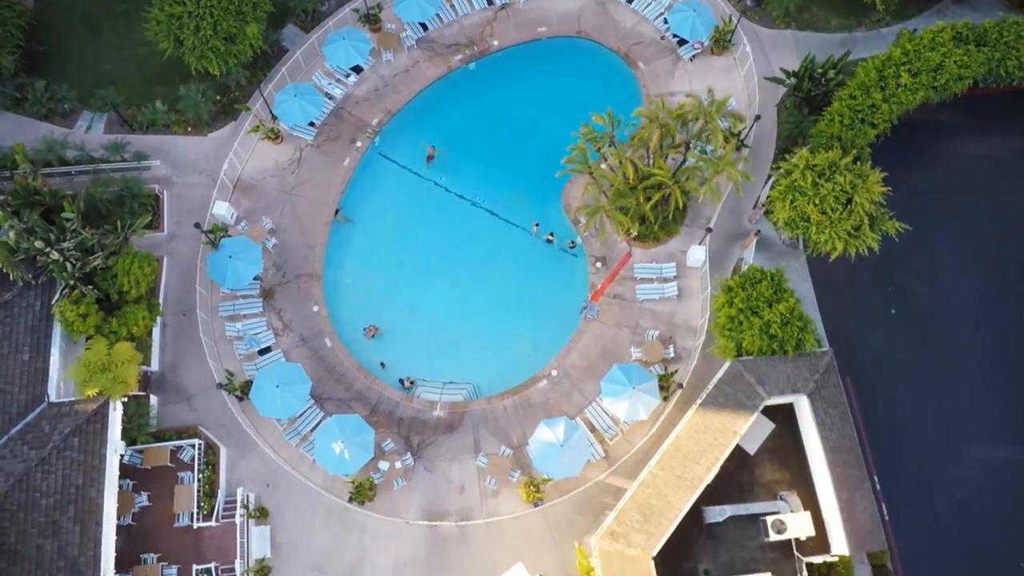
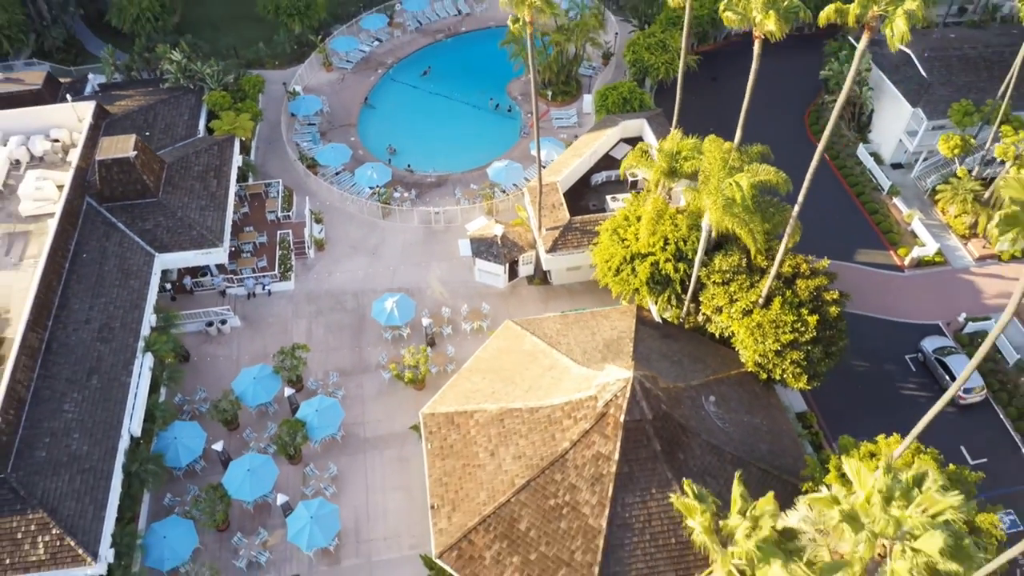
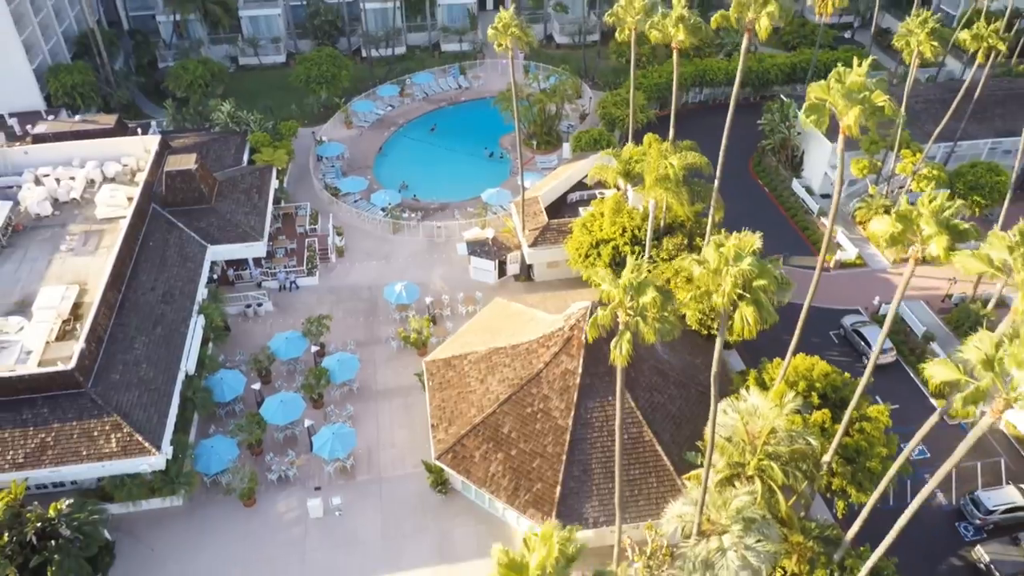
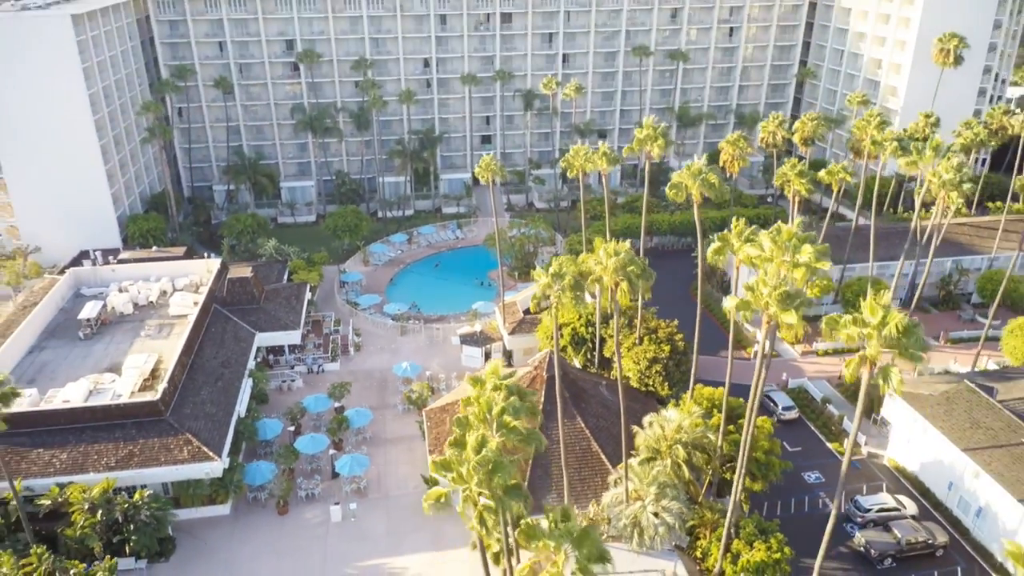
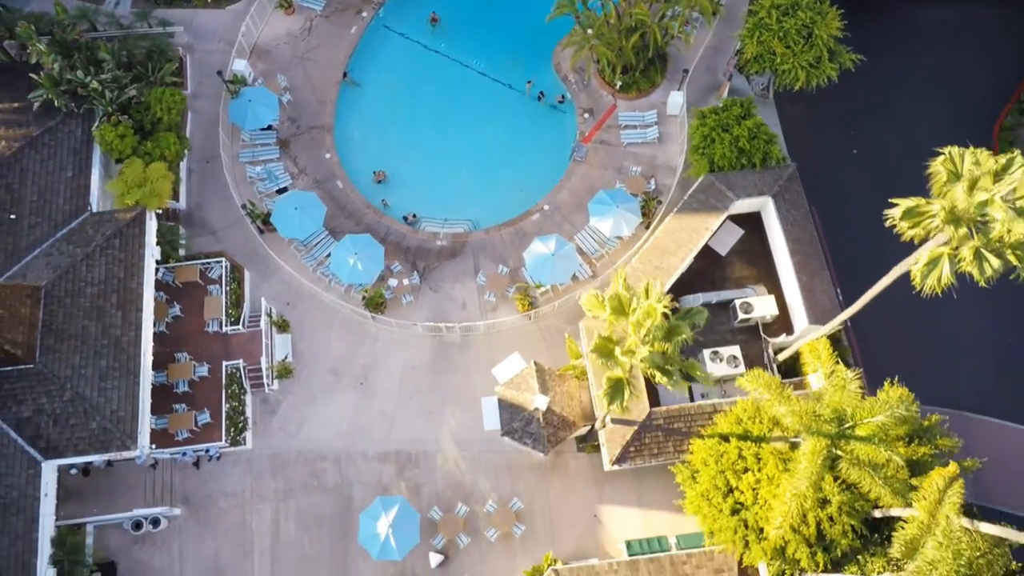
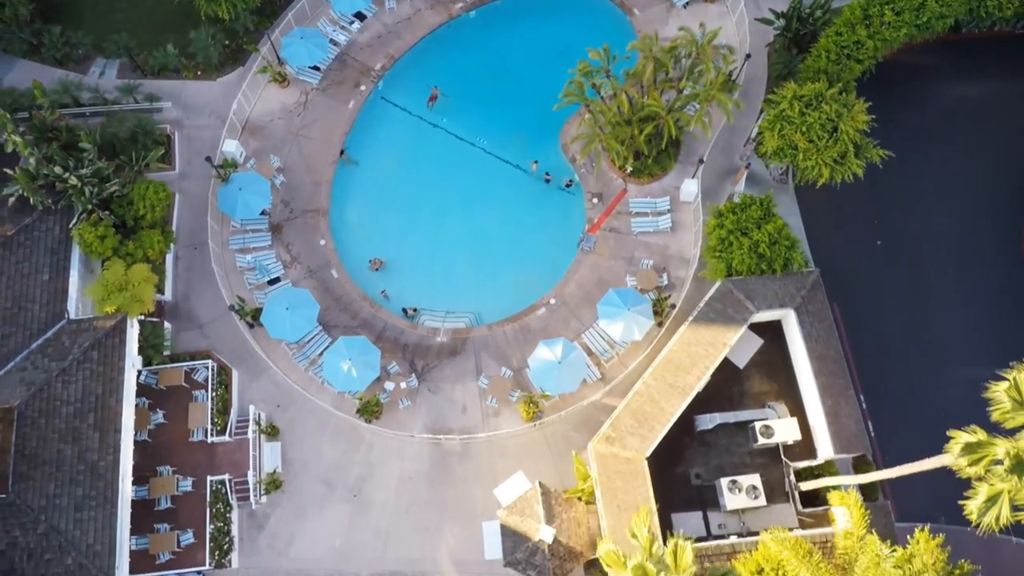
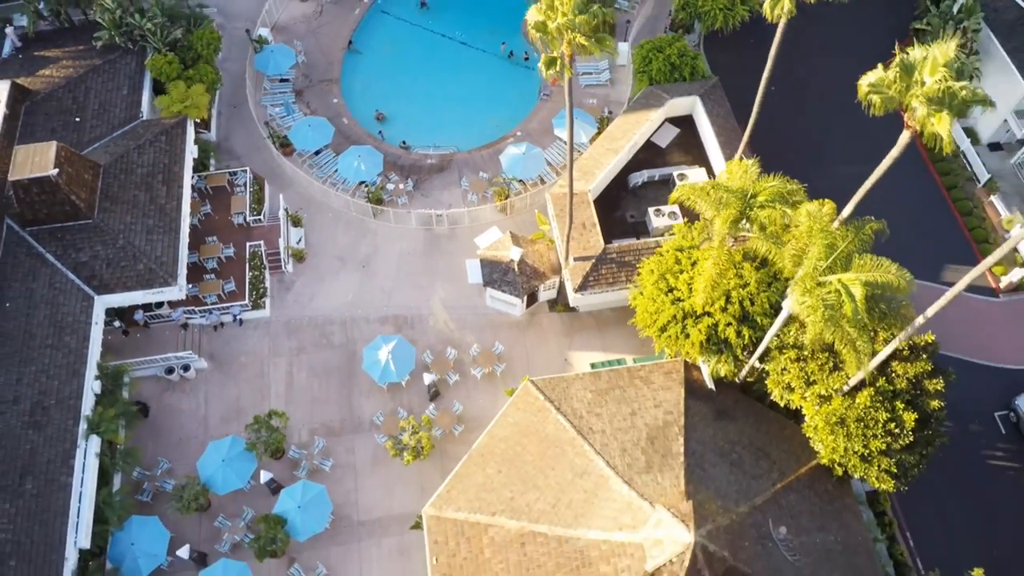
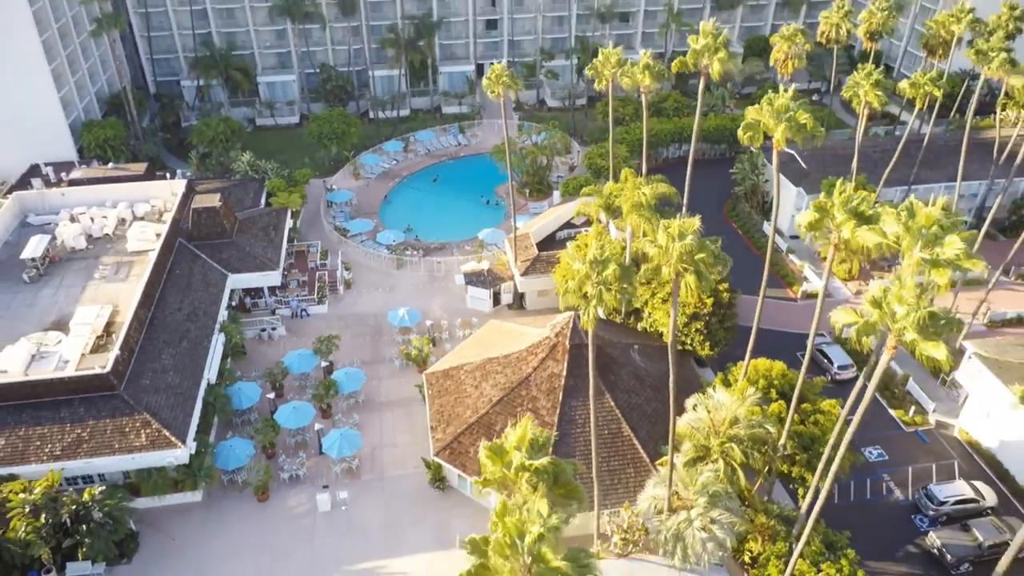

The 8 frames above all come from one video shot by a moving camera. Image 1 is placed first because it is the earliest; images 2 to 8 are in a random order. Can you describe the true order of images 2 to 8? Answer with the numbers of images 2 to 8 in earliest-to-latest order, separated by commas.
6, 5, 7, 2, 3, 8, 4
